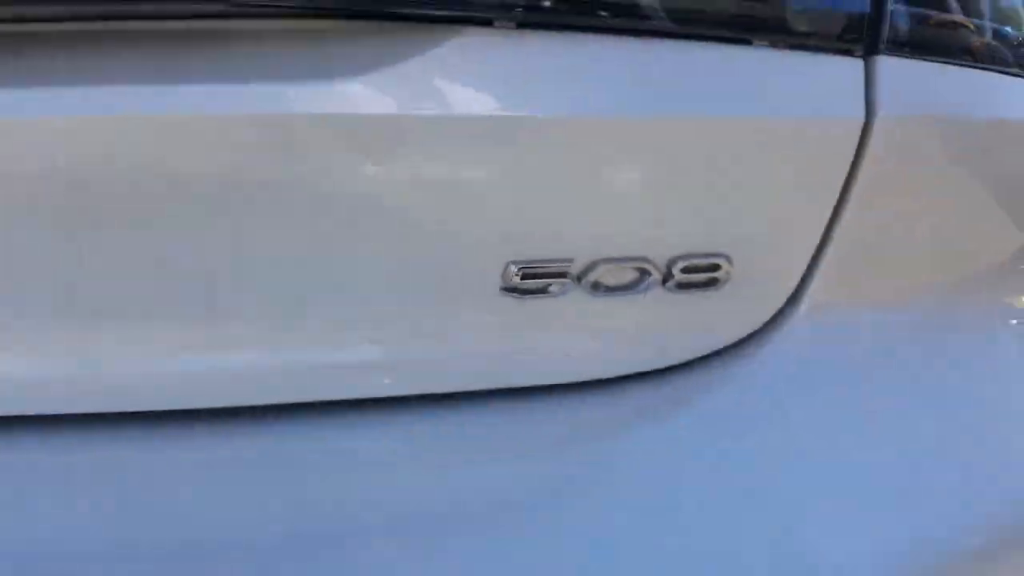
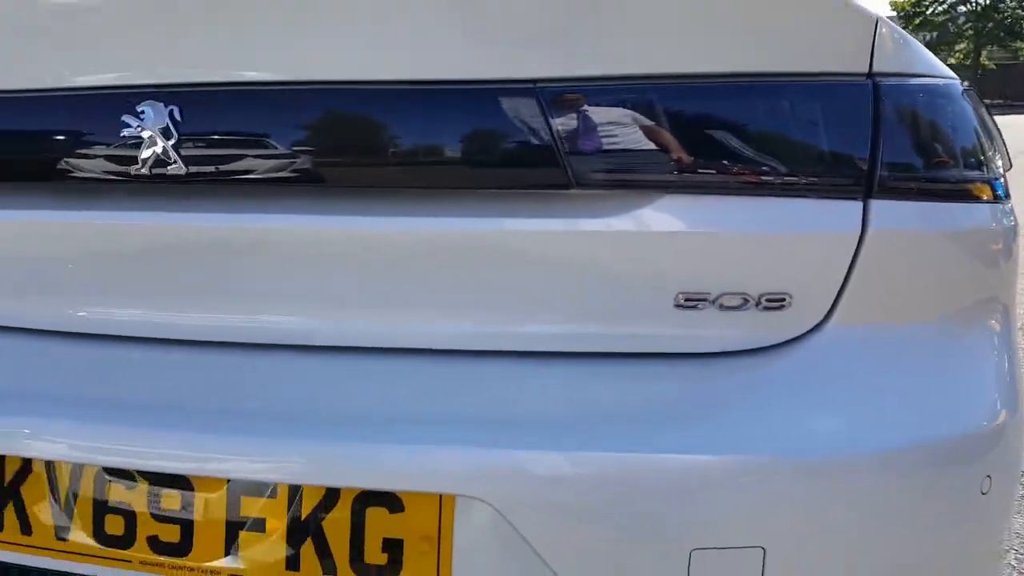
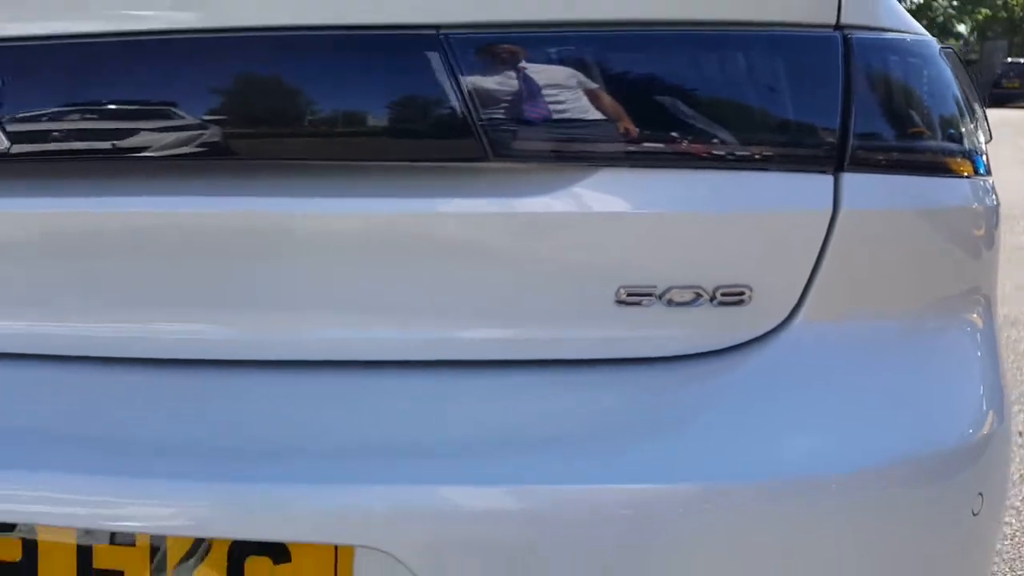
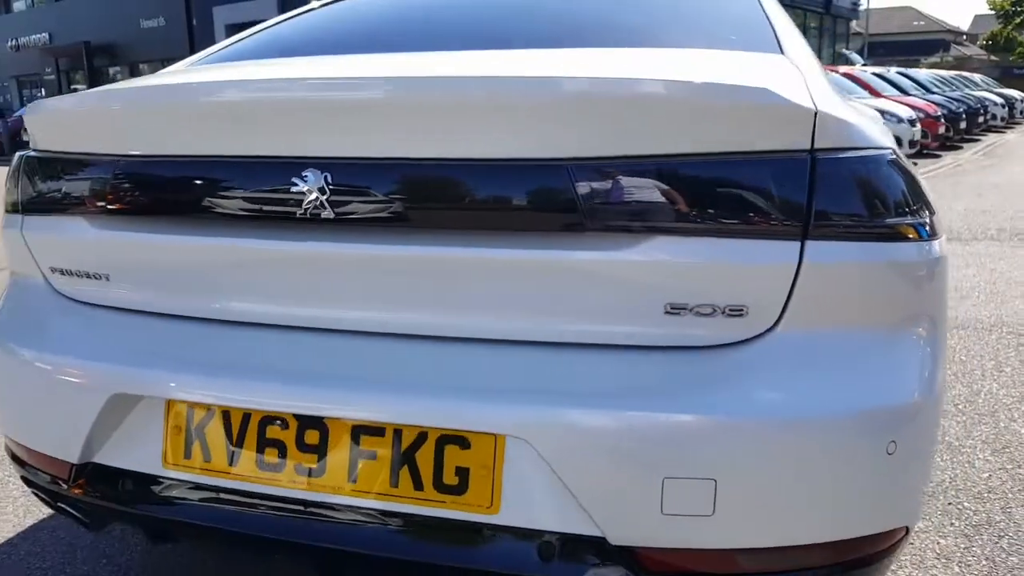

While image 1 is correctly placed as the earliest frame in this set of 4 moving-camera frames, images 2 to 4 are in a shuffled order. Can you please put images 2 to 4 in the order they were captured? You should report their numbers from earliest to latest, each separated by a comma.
3, 2, 4
